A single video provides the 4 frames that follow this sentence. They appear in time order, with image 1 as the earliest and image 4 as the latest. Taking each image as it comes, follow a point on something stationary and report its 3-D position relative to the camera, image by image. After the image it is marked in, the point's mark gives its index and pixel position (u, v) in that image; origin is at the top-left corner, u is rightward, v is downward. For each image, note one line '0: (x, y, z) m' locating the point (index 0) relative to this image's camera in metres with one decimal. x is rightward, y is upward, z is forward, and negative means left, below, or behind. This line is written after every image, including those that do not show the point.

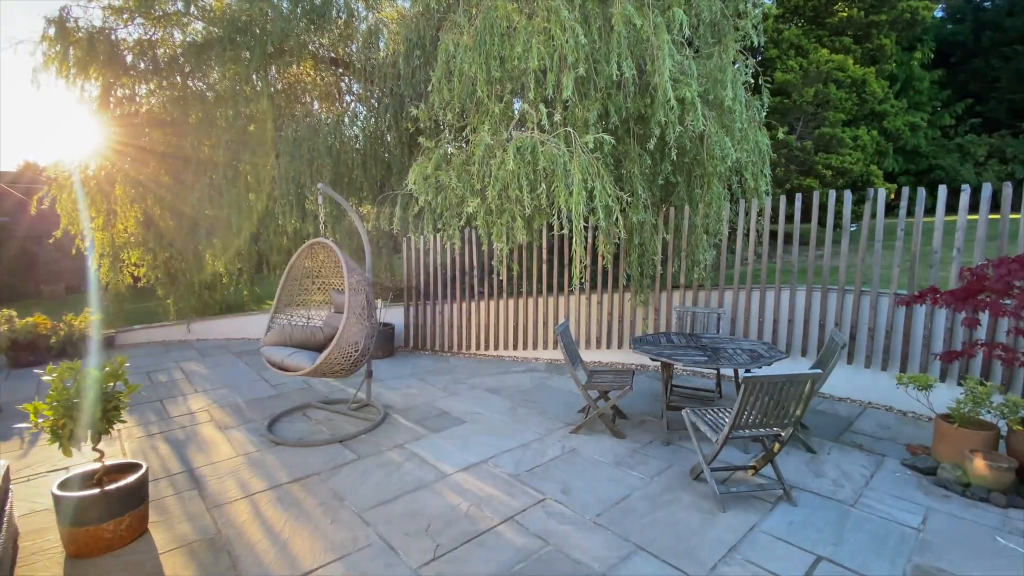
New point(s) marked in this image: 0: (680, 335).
0: (+1.5, -0.4, +4.3) m
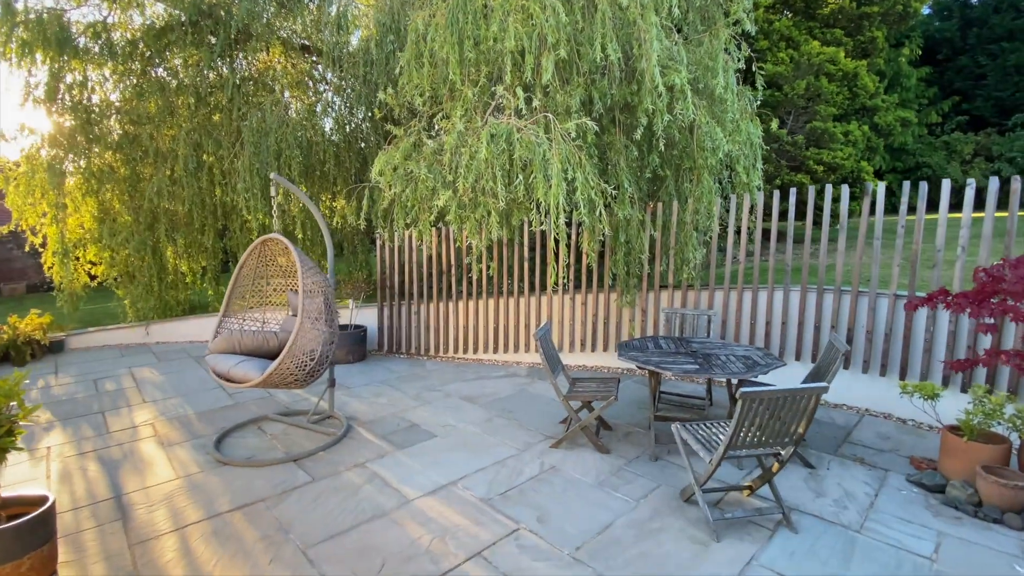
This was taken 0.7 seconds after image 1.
0: (+1.3, -0.4, +3.9) m
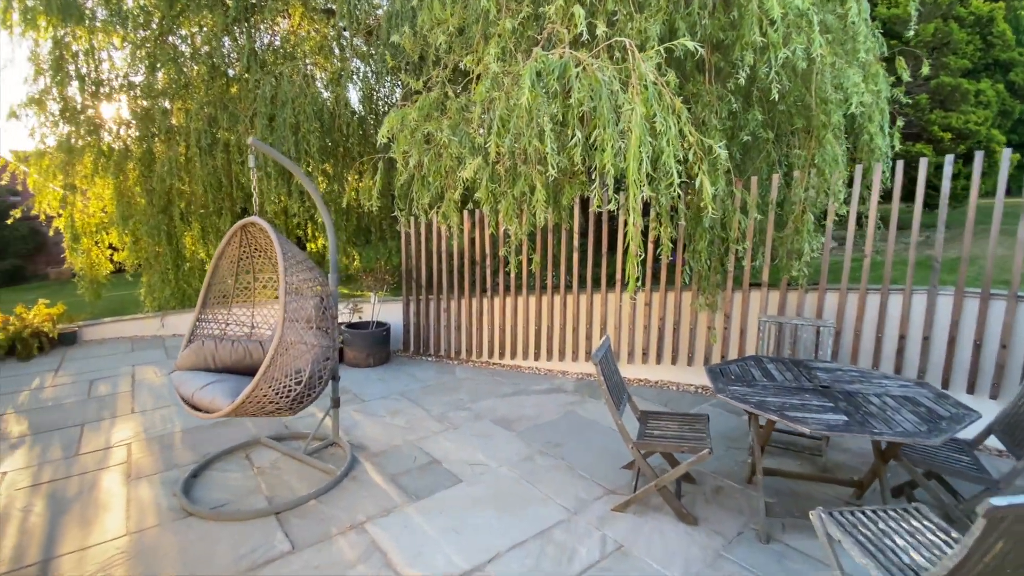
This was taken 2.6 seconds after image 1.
0: (+1.6, -0.5, +2.9) m
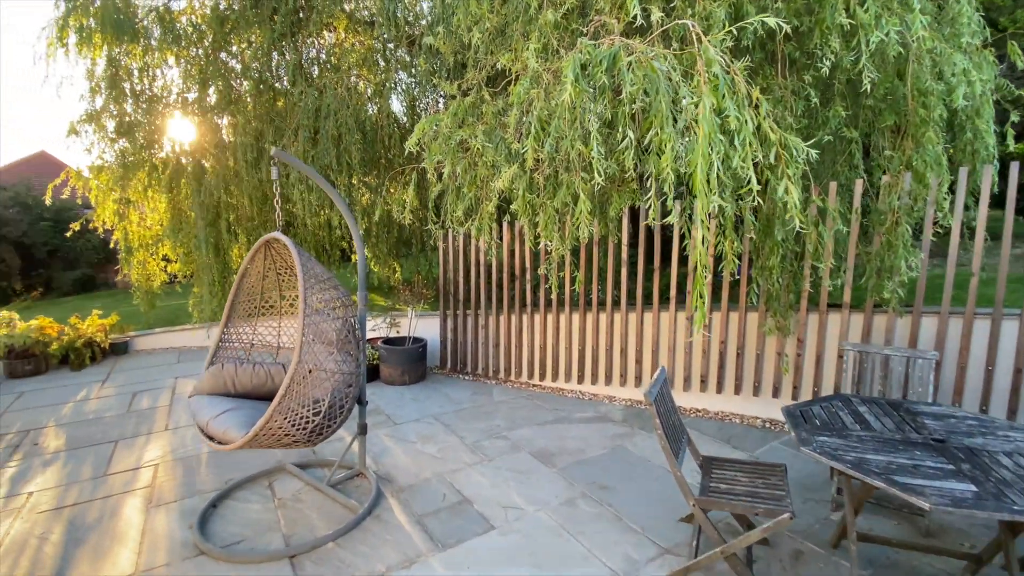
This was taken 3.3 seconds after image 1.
0: (+1.8, -0.6, +2.4) m
